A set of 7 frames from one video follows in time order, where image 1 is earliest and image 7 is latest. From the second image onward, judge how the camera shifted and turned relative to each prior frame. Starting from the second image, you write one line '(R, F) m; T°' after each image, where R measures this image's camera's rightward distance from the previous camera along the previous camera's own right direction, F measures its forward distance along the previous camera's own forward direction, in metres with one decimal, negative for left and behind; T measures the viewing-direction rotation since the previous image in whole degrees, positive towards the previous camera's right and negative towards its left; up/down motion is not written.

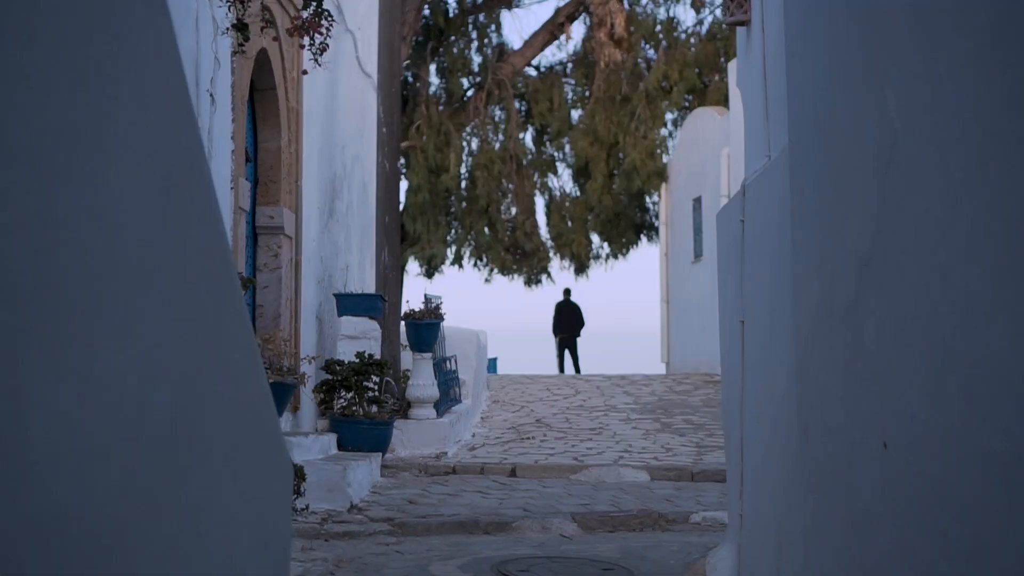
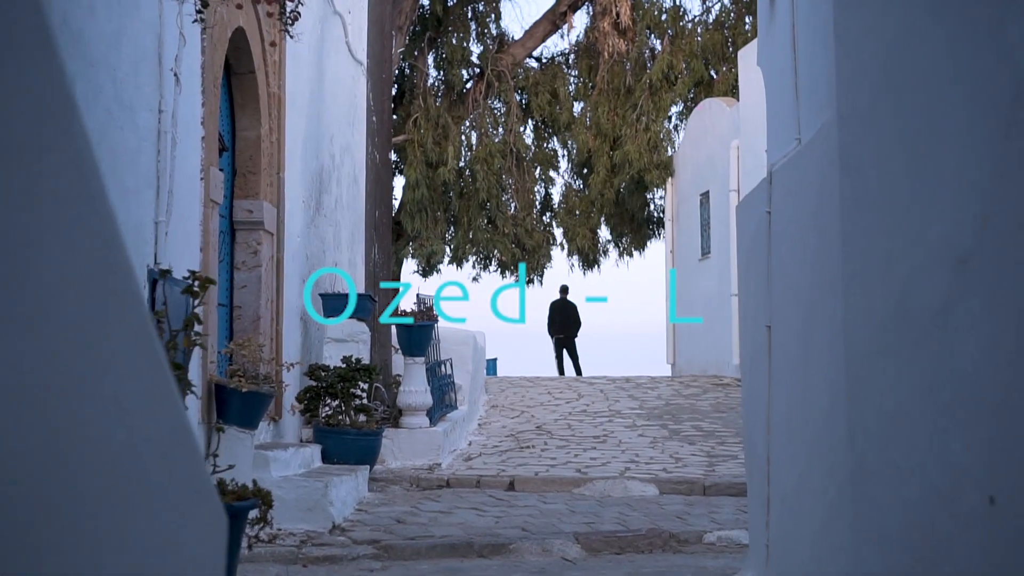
(0.0, +0.6) m; 0°
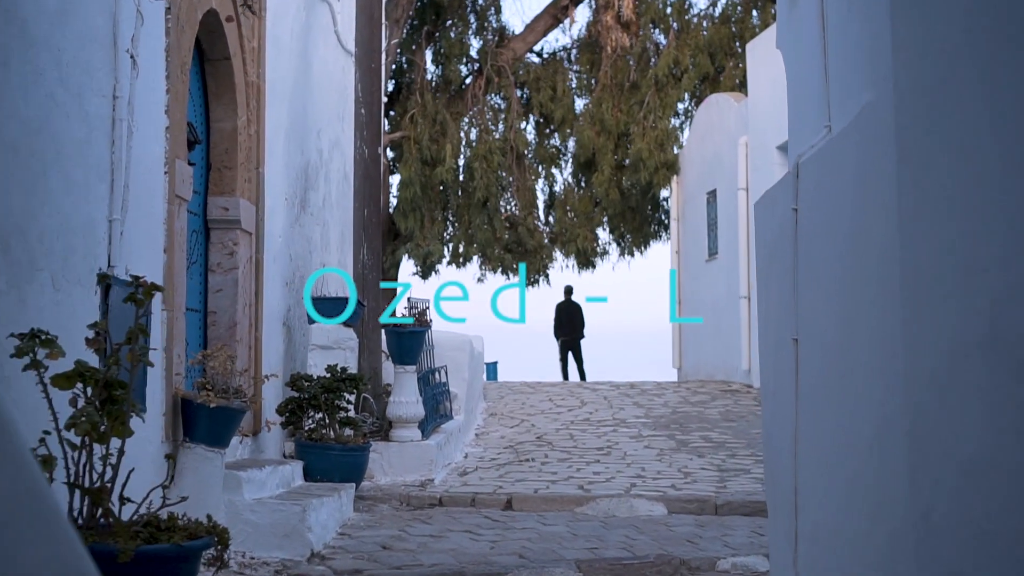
(0.0, +0.6) m; 0°
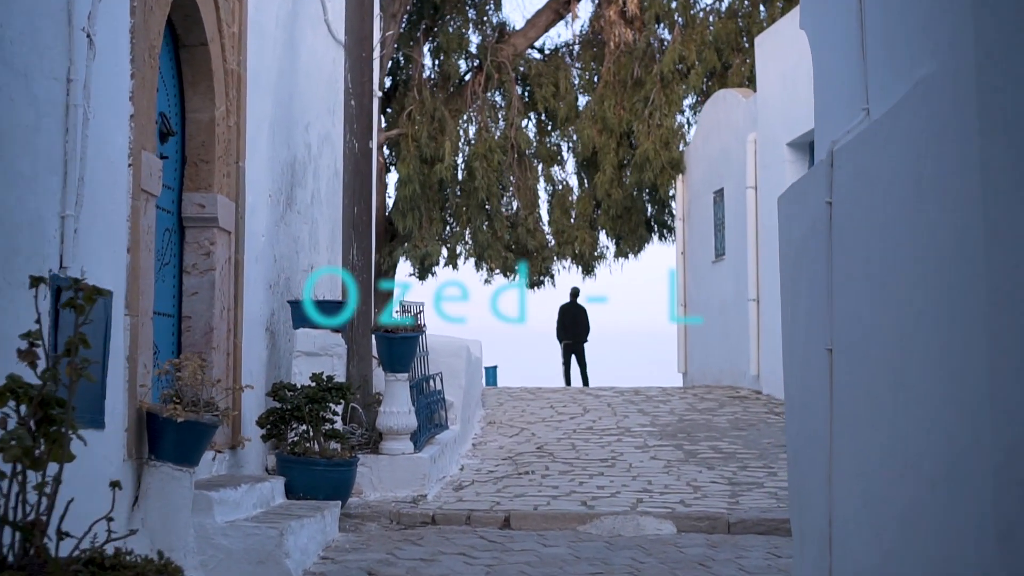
(0.0, +0.5) m; 0°
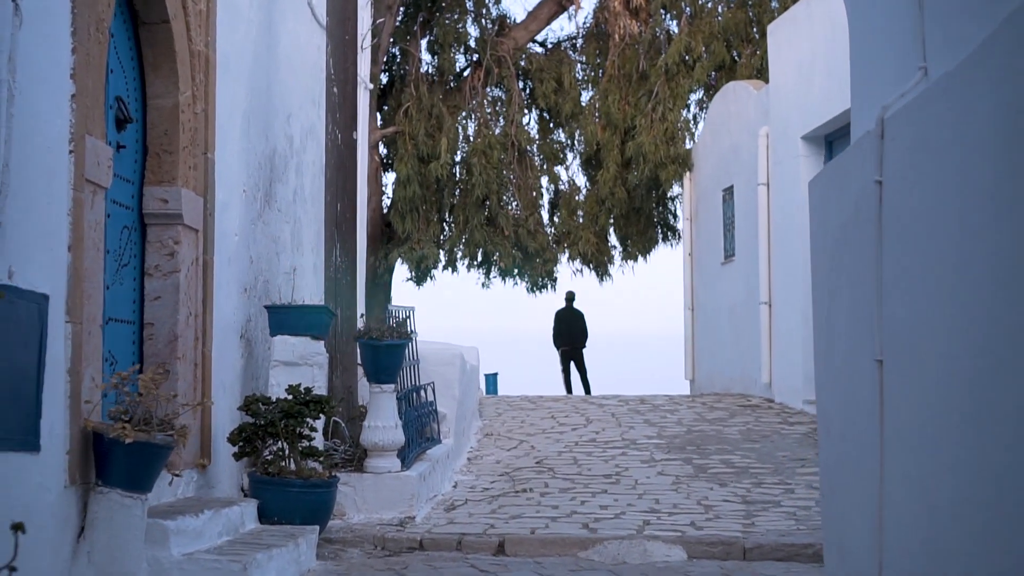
(+0.1, +0.6) m; 0°
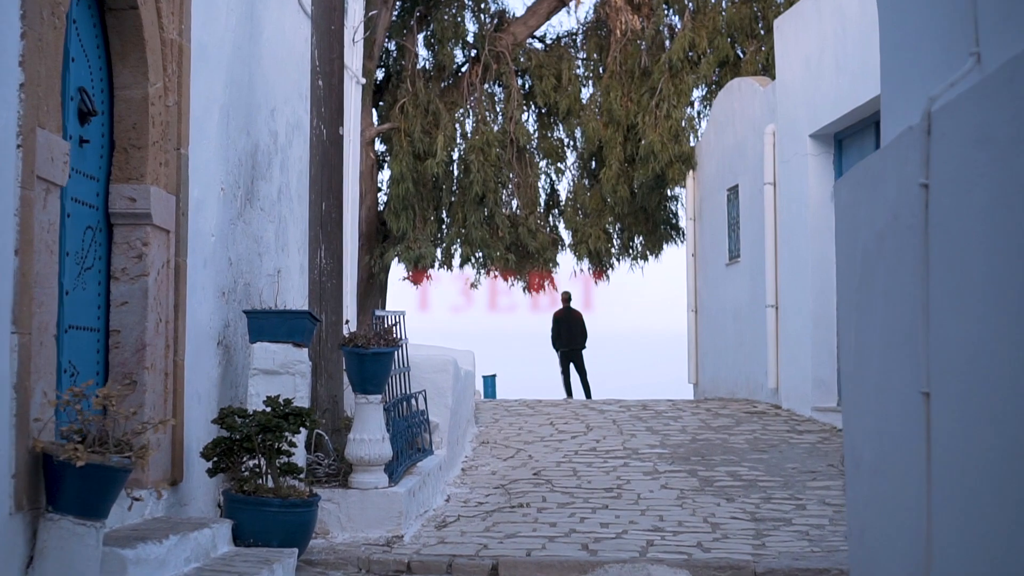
(0.0, +0.4) m; 0°
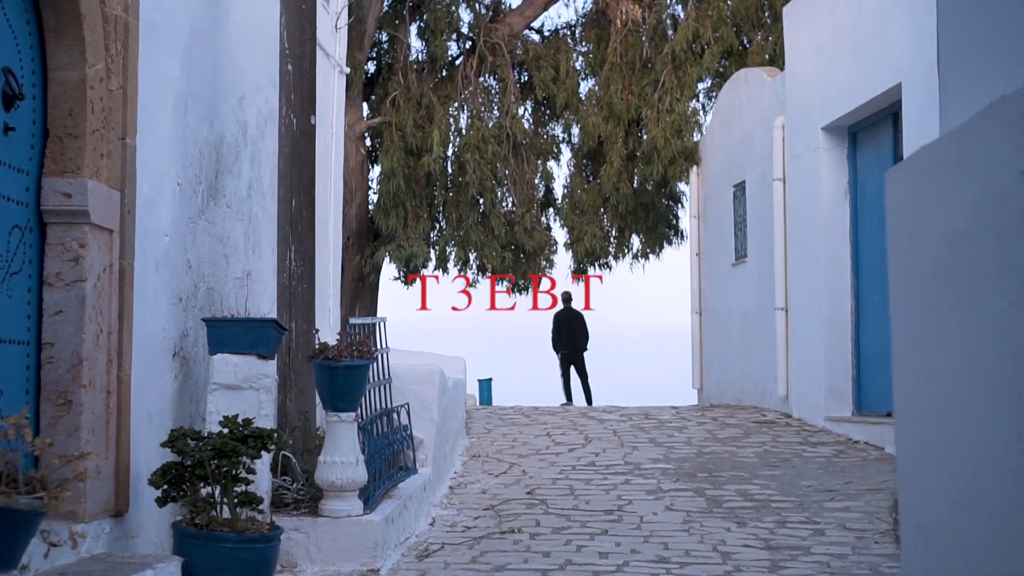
(+0.1, +0.7) m; 0°
